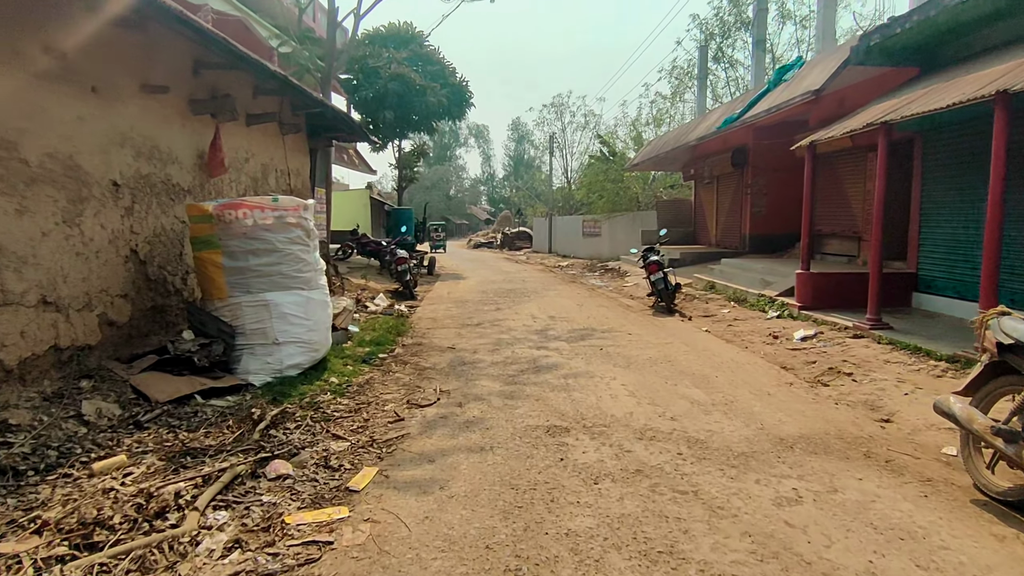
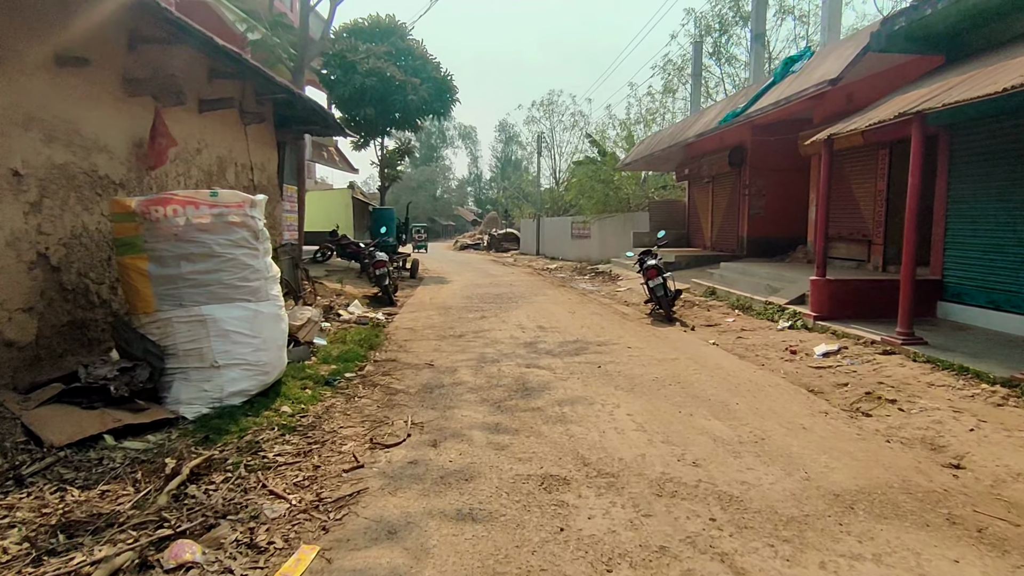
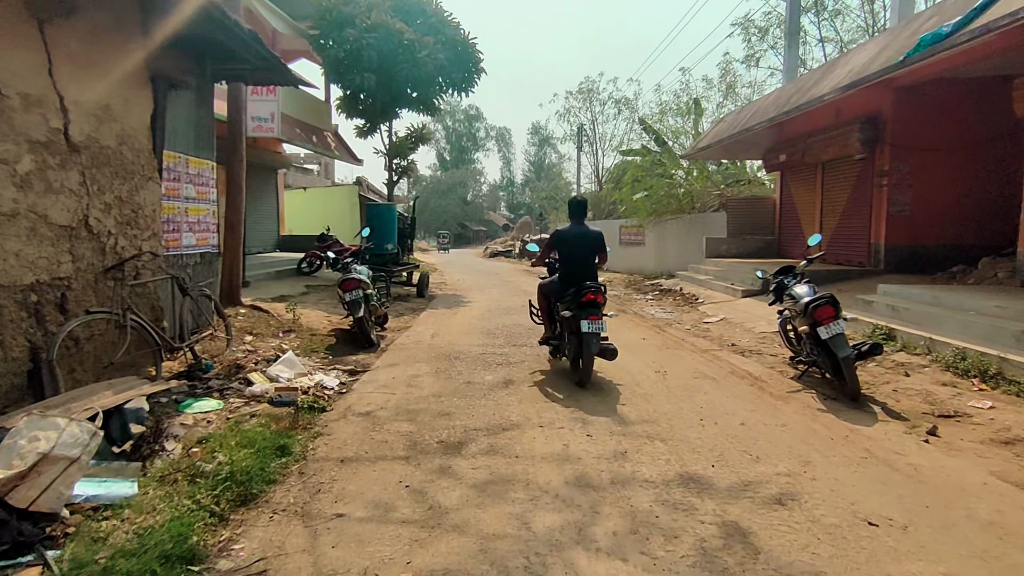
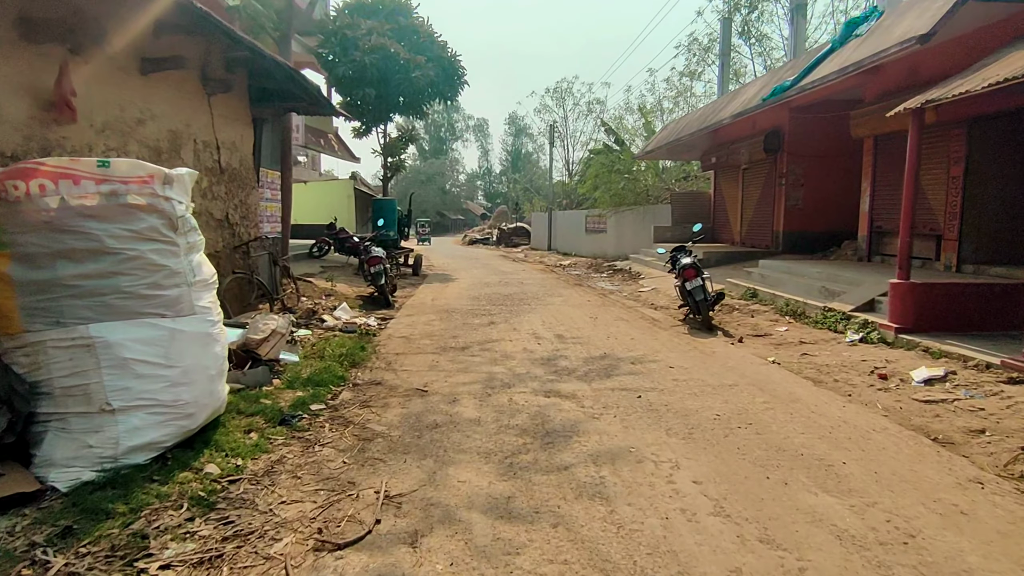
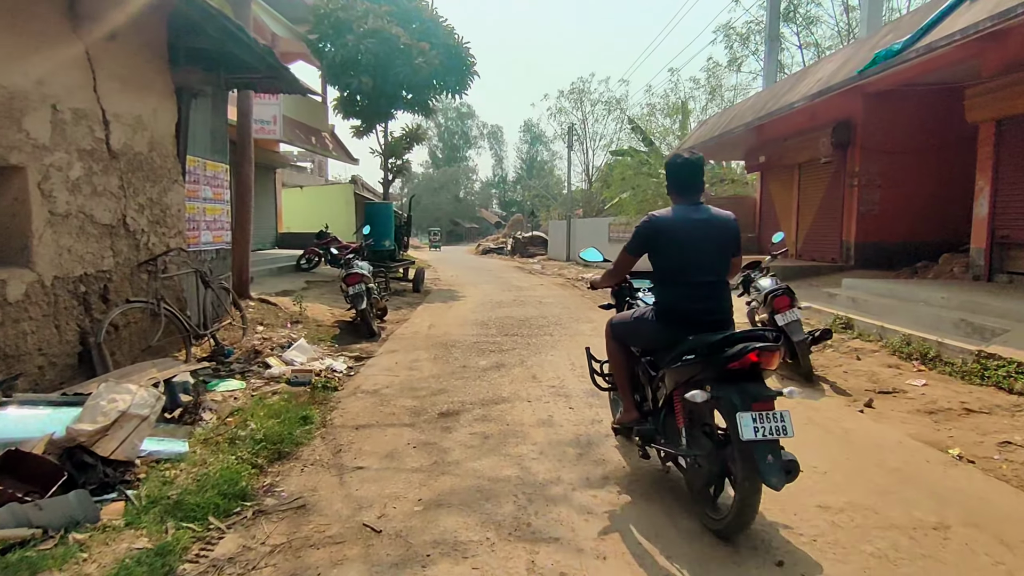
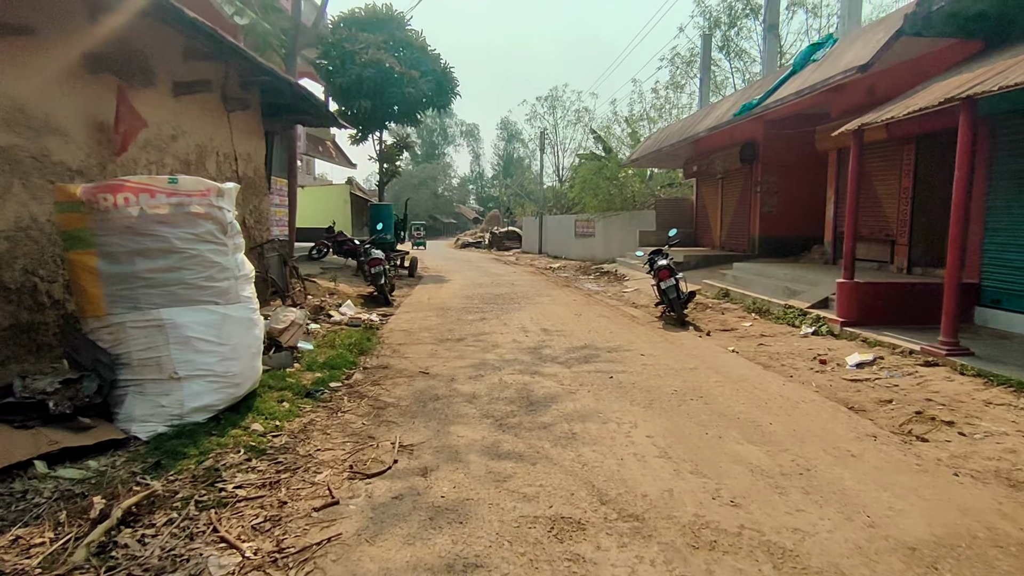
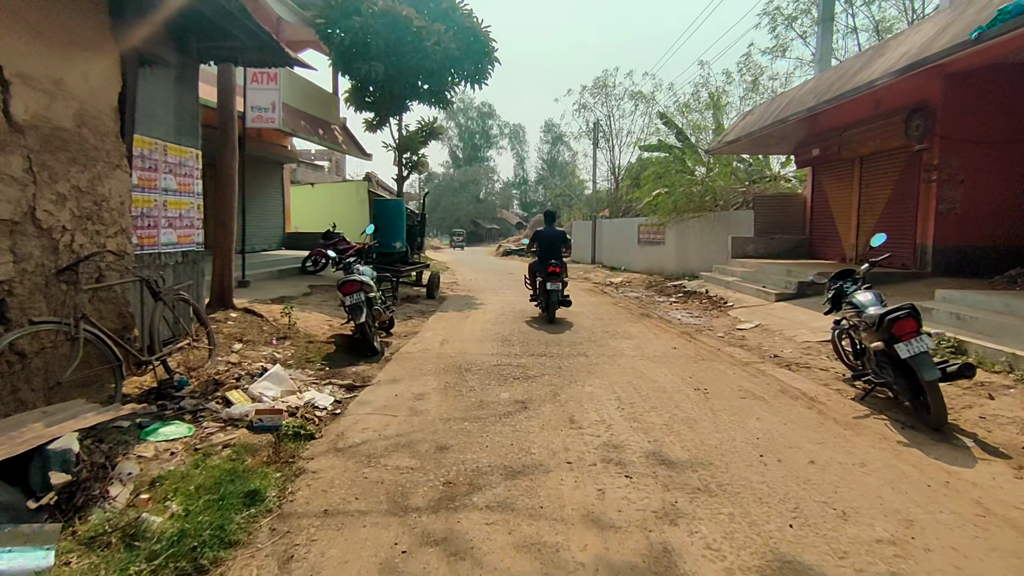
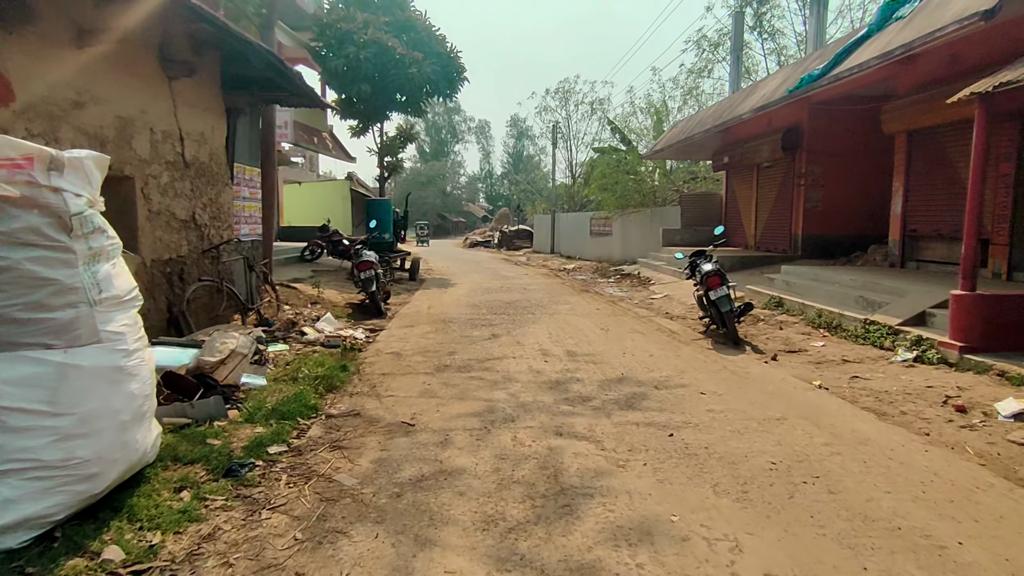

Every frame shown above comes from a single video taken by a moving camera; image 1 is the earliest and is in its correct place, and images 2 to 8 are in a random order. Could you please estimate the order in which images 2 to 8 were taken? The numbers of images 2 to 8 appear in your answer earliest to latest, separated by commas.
2, 6, 4, 8, 5, 3, 7
